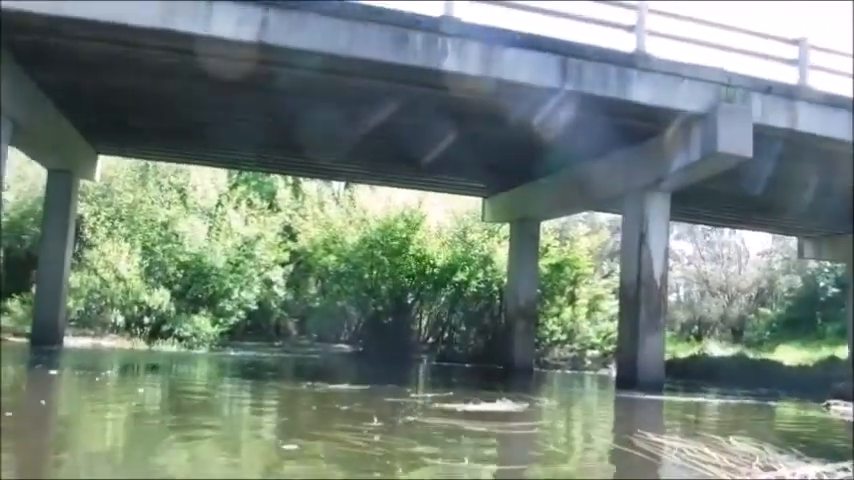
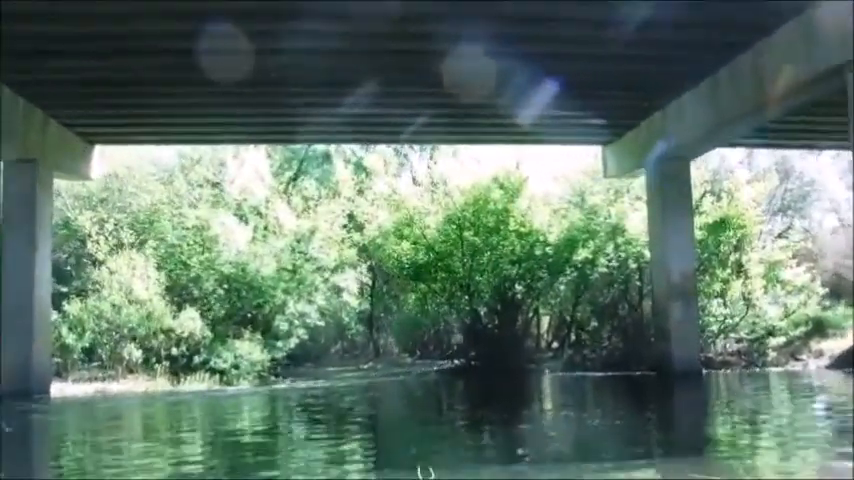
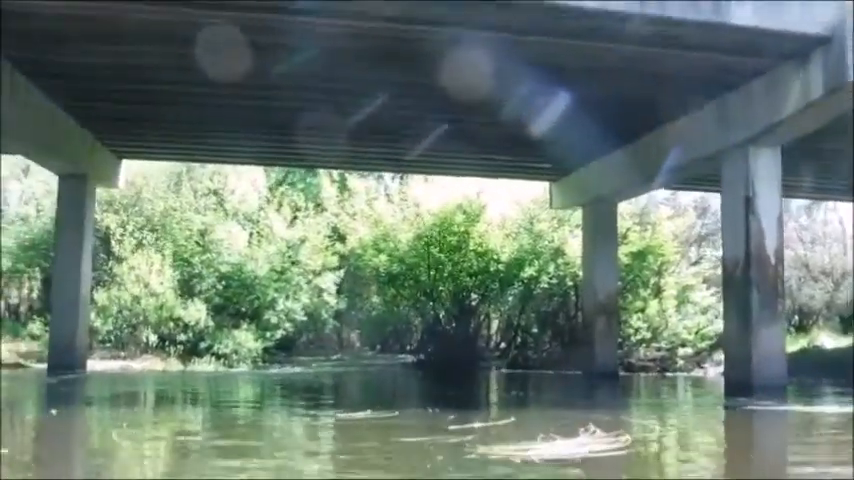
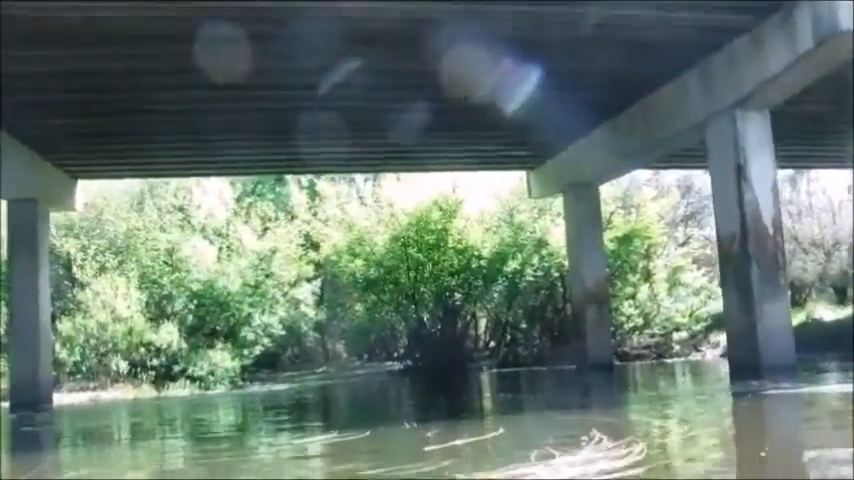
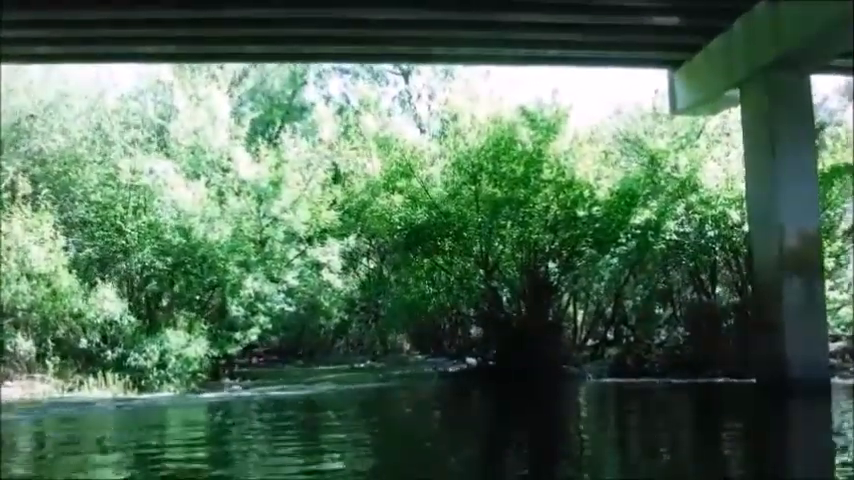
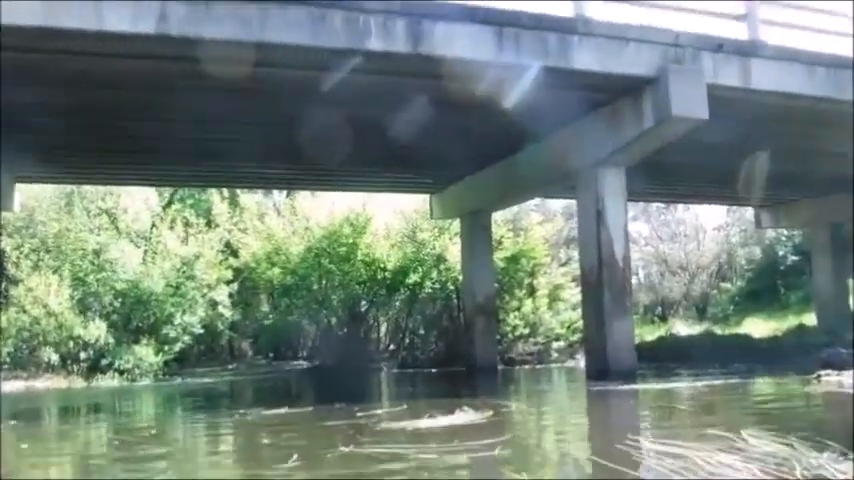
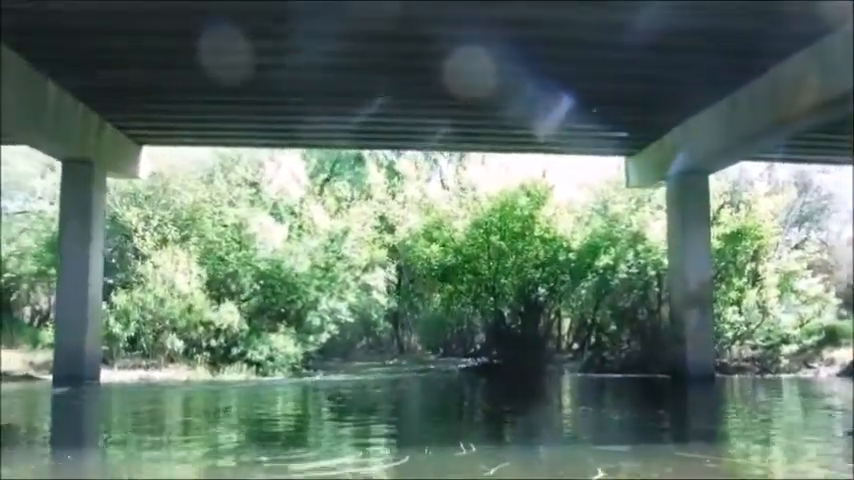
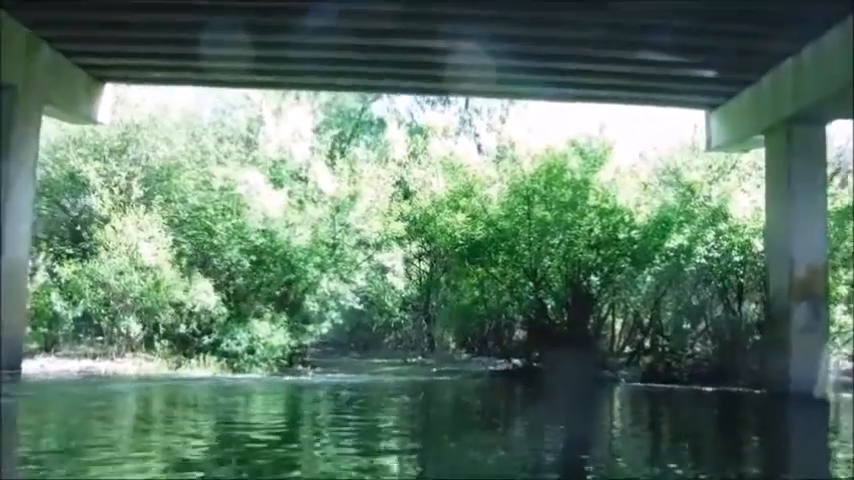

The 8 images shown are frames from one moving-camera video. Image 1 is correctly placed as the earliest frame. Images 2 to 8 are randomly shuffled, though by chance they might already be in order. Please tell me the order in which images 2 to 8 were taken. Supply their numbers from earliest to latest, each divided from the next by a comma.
6, 3, 4, 7, 2, 8, 5
